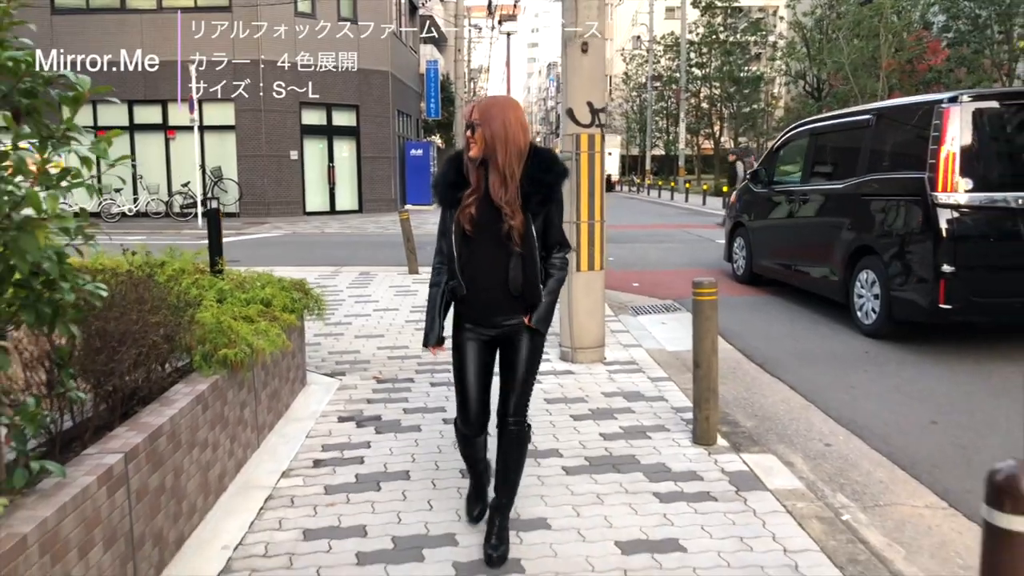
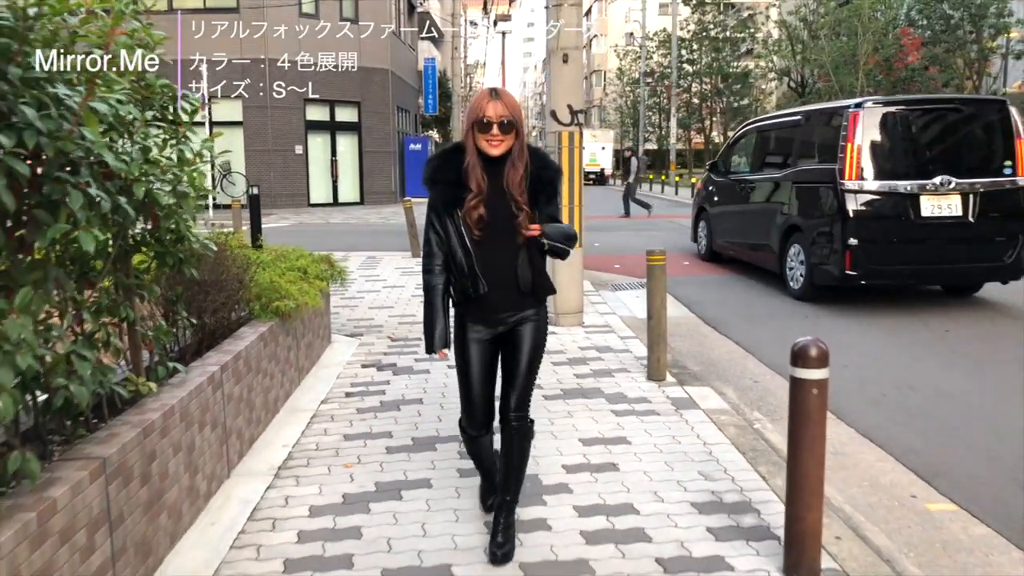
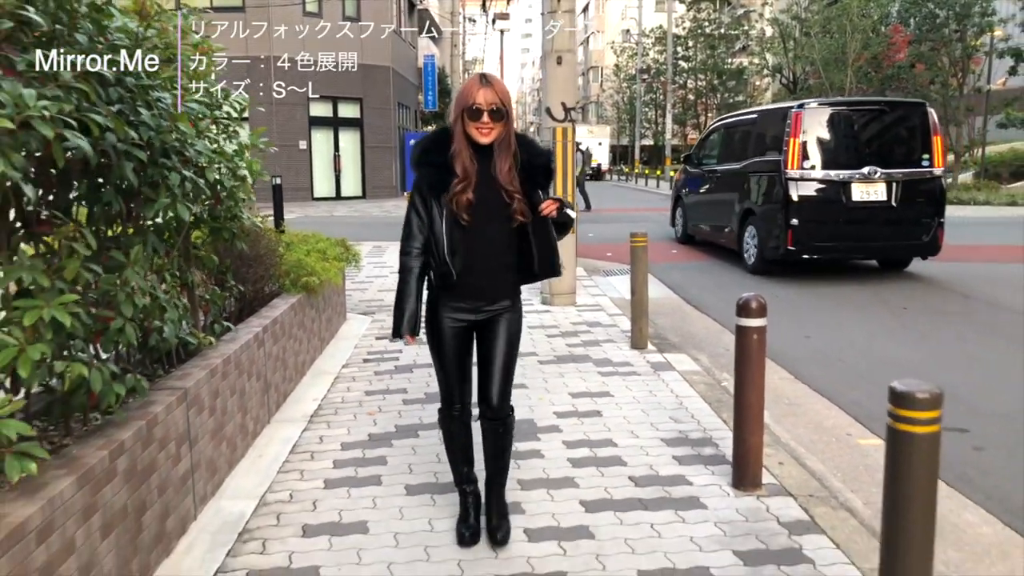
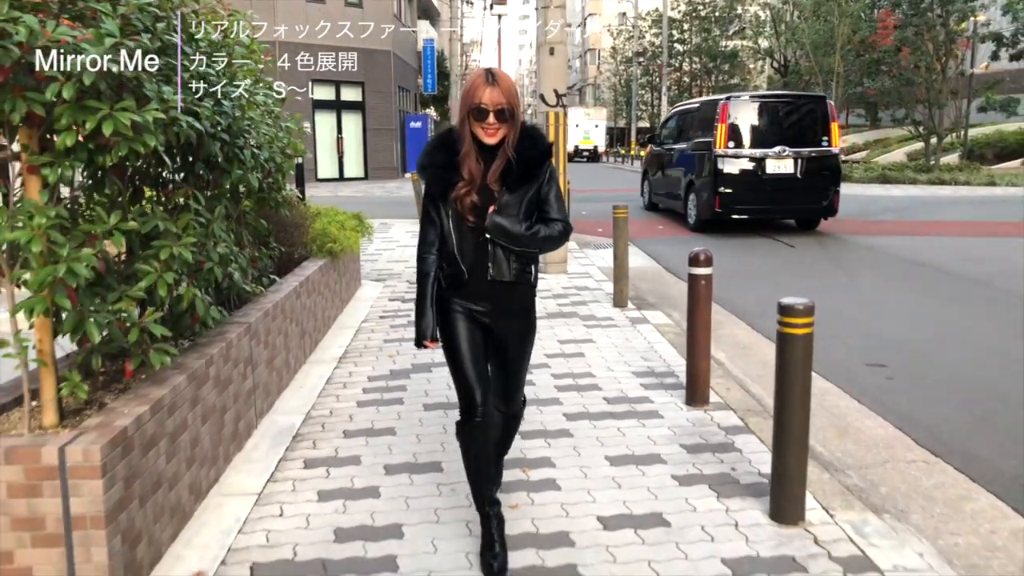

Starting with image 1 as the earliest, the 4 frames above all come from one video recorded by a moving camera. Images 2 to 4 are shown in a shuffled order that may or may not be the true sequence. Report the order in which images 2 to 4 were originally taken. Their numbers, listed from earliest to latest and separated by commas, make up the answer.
2, 3, 4
